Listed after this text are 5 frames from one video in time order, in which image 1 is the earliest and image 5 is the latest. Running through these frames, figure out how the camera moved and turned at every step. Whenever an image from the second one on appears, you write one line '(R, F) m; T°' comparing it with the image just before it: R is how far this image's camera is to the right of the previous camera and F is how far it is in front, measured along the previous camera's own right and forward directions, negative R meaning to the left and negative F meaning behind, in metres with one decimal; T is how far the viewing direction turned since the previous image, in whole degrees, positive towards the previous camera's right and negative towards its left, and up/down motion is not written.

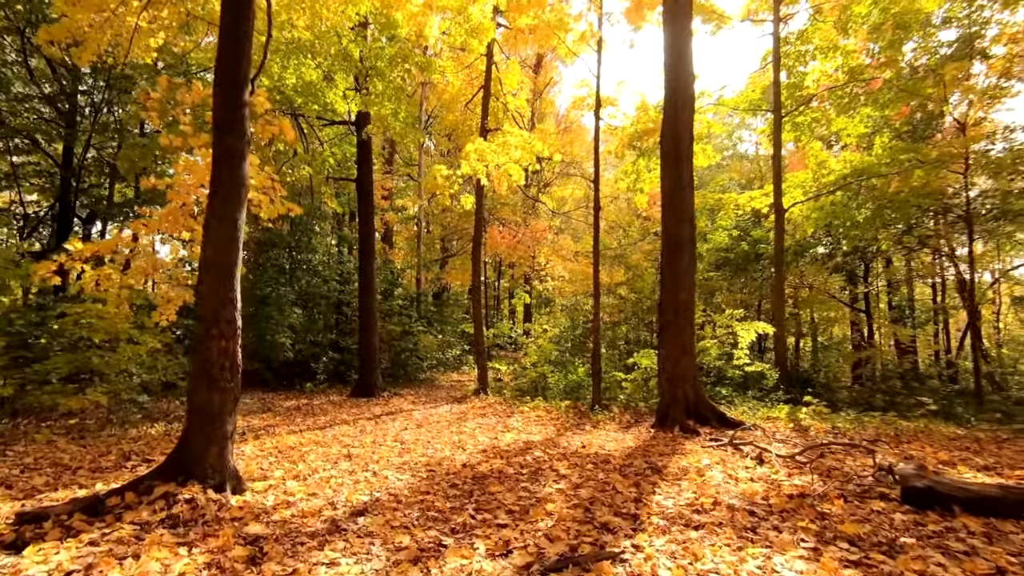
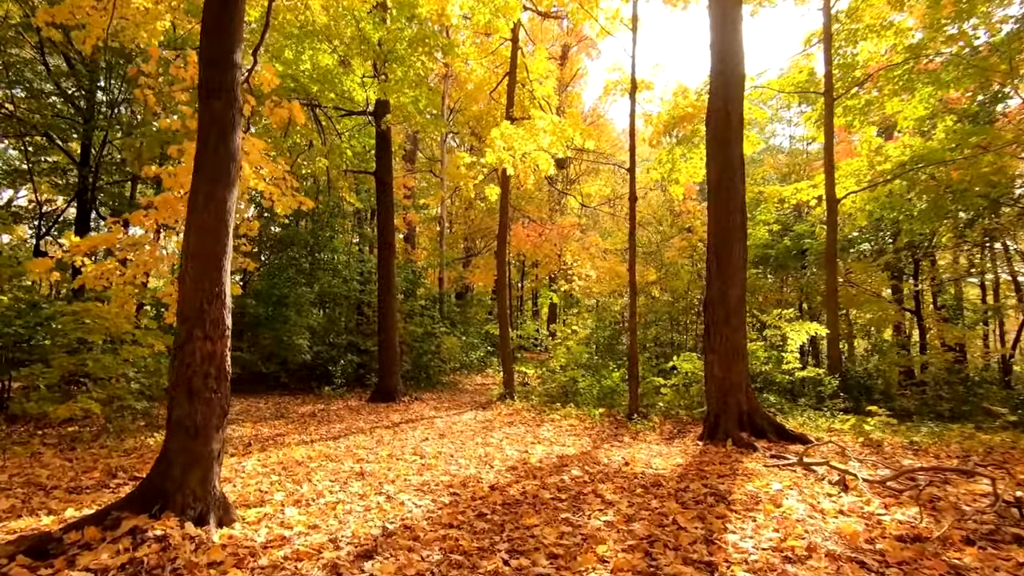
(-0.1, +0.7) m; -2°
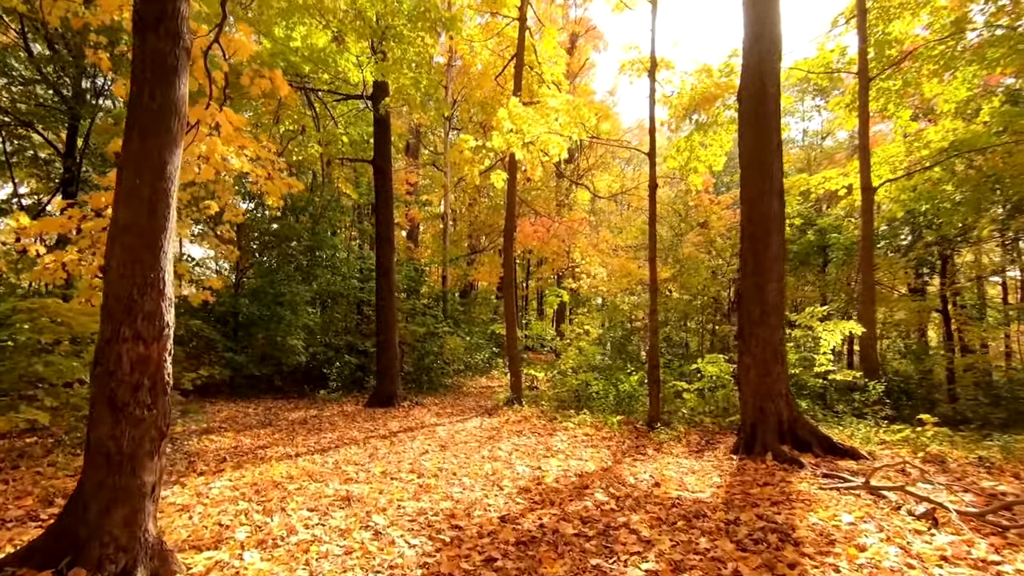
(-0.1, +0.8) m; 0°
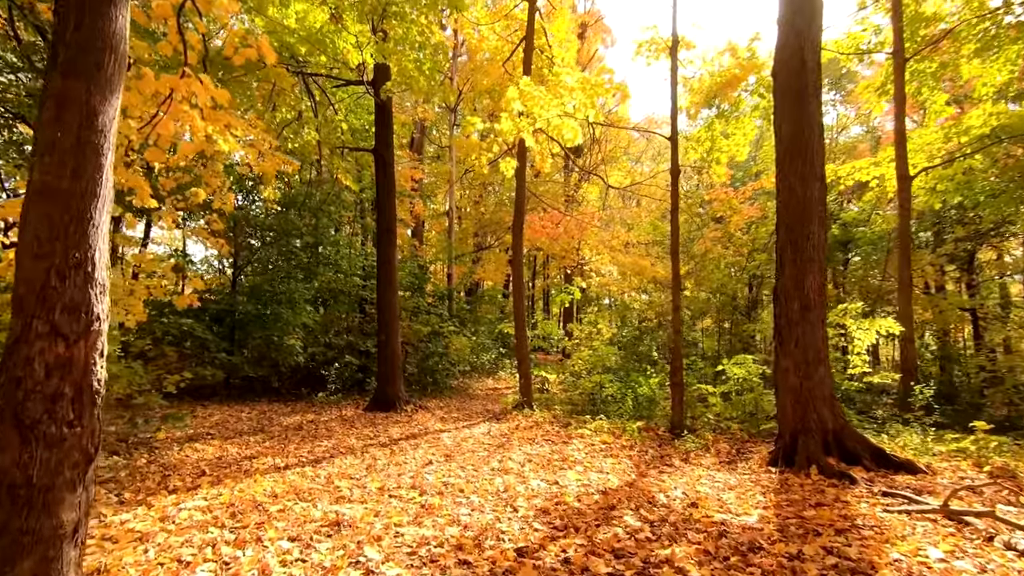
(-0.1, +0.6) m; -1°
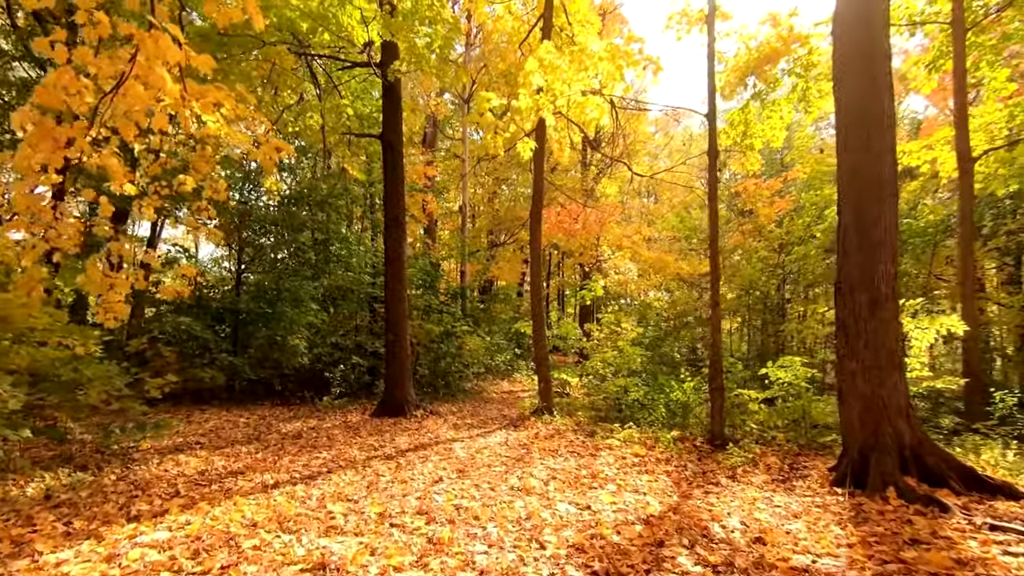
(-0.1, +0.7) m; -1°
